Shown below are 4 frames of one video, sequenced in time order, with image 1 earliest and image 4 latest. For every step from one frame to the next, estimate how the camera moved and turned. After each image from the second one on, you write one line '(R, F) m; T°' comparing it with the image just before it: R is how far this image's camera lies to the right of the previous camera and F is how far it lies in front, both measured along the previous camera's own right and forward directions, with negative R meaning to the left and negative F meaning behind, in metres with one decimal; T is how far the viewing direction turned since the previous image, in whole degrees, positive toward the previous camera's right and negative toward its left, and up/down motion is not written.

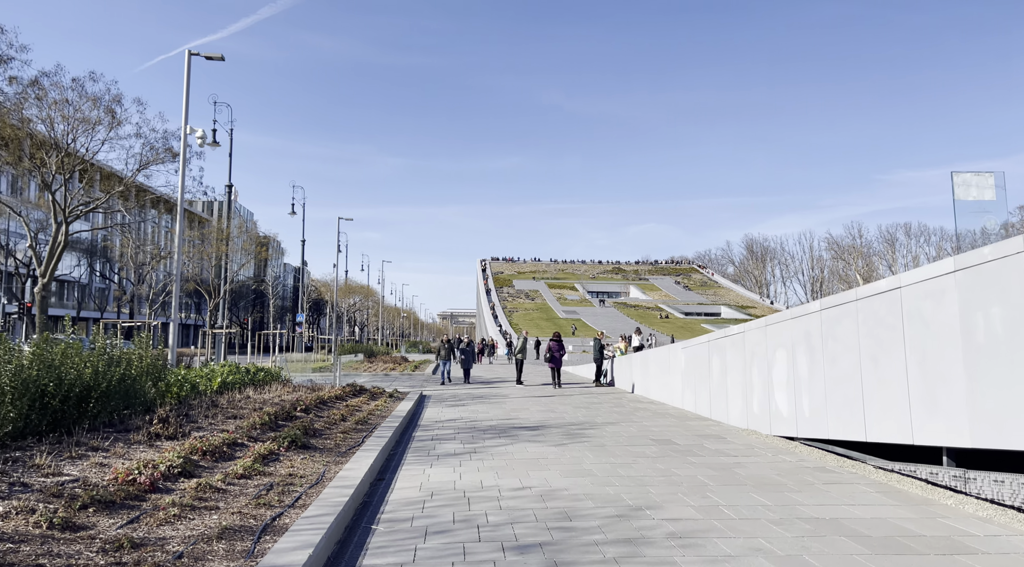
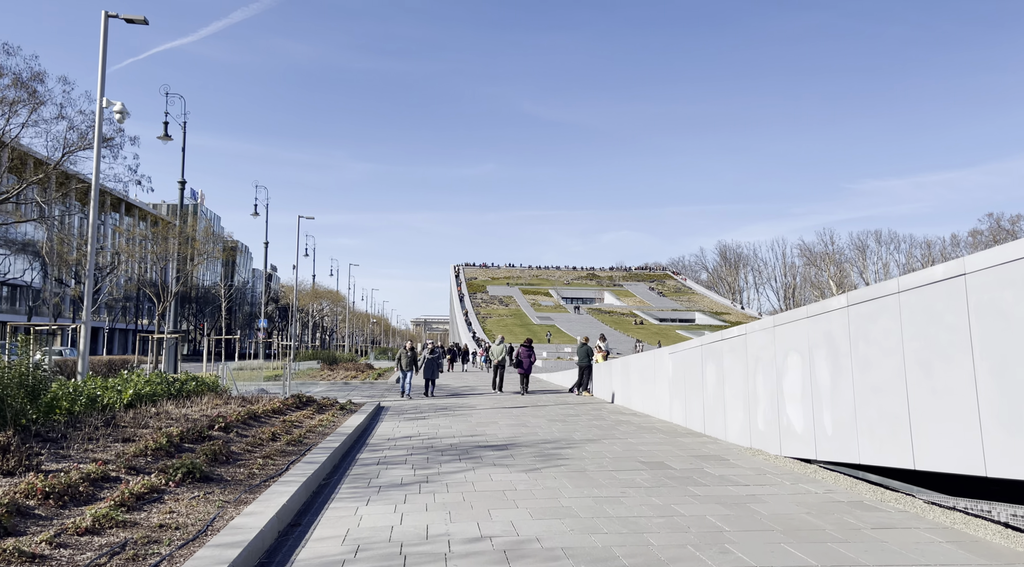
(+0.2, +1.9) m; +2°
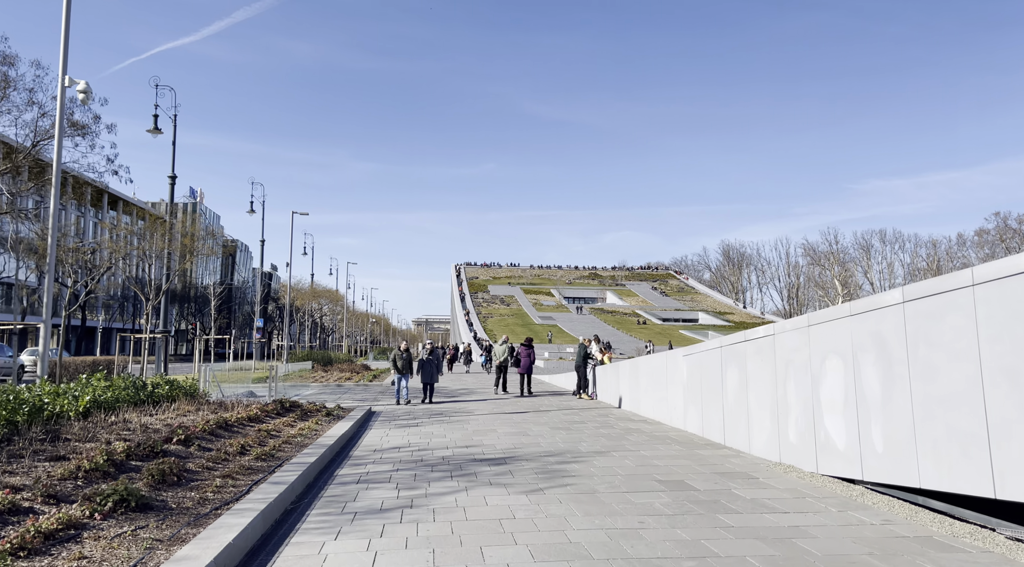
(0.0, +1.2) m; 0°
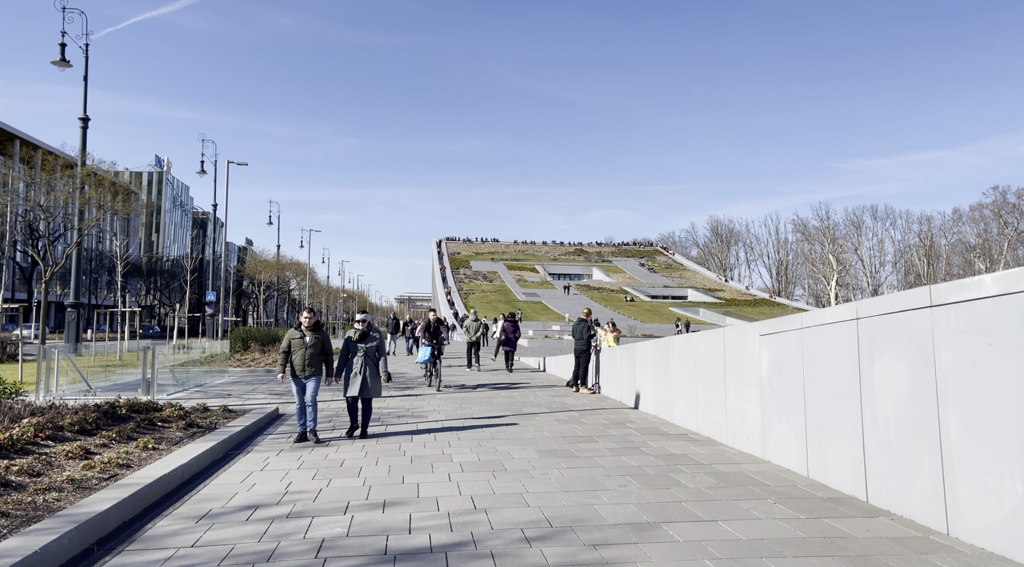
(+0.2, +5.3) m; +1°
